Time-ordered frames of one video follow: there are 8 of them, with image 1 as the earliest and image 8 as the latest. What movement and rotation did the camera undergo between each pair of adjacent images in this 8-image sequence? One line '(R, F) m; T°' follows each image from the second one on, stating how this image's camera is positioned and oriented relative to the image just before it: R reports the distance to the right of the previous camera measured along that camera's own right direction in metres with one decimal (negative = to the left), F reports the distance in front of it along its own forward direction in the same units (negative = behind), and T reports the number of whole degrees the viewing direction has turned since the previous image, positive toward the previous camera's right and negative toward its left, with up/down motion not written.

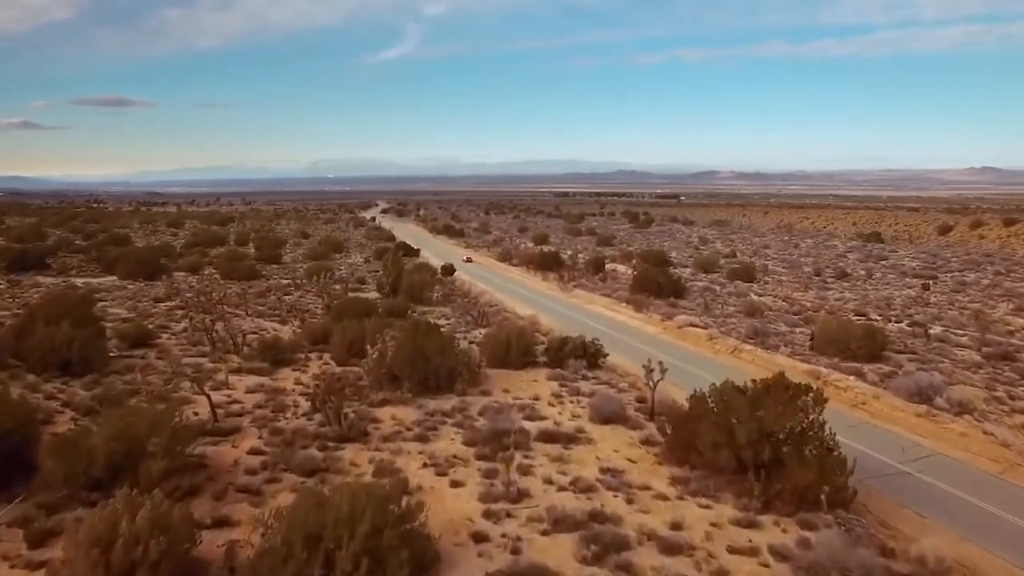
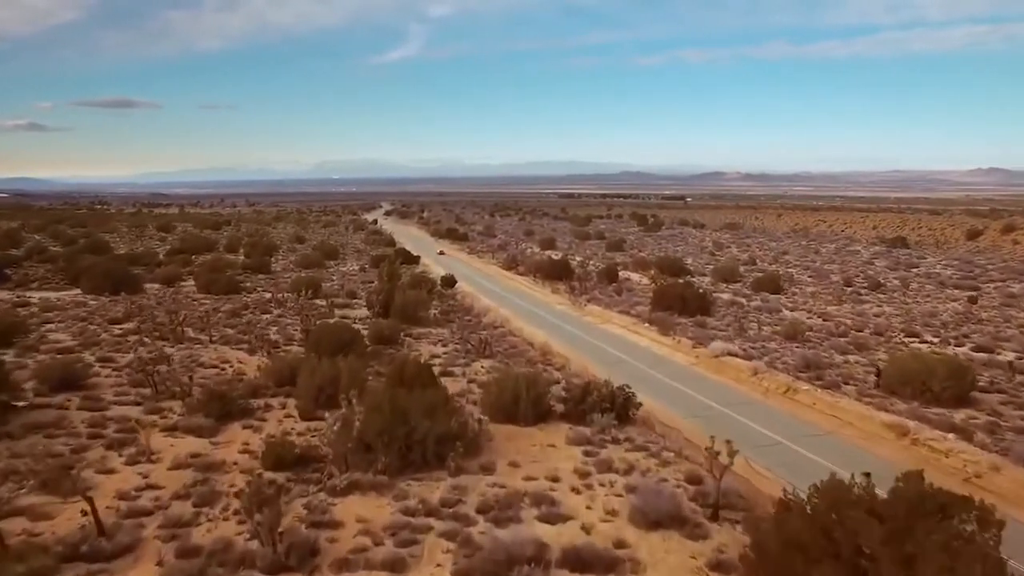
(-0.1, +3.1) m; 0°
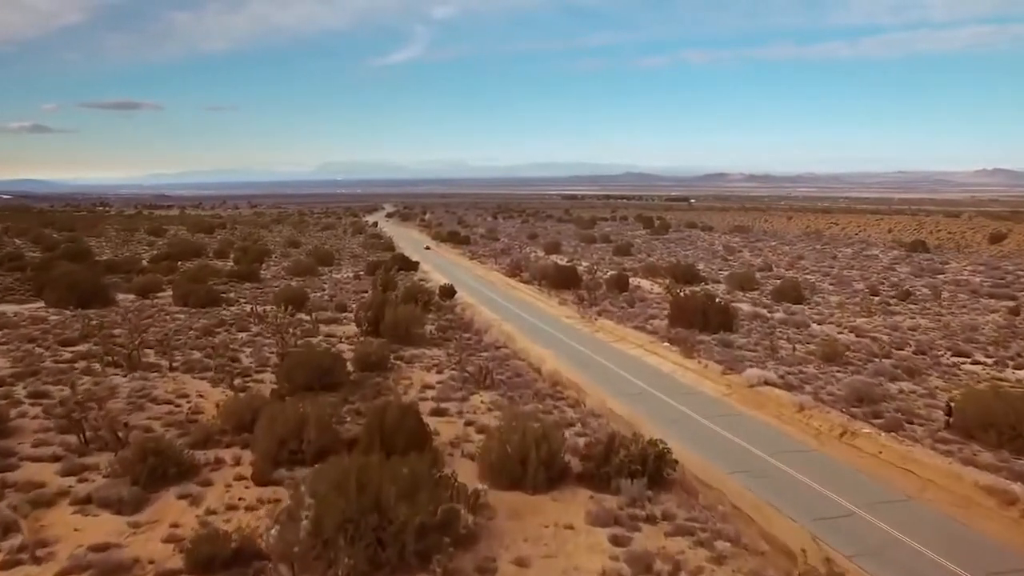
(0.0, +2.4) m; 0°
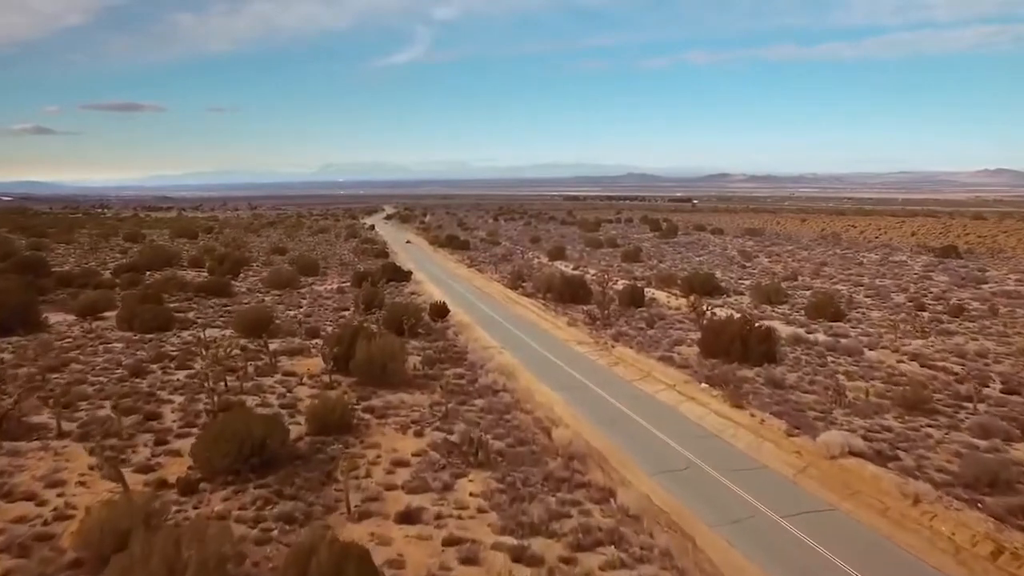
(0.0, +4.0) m; 0°
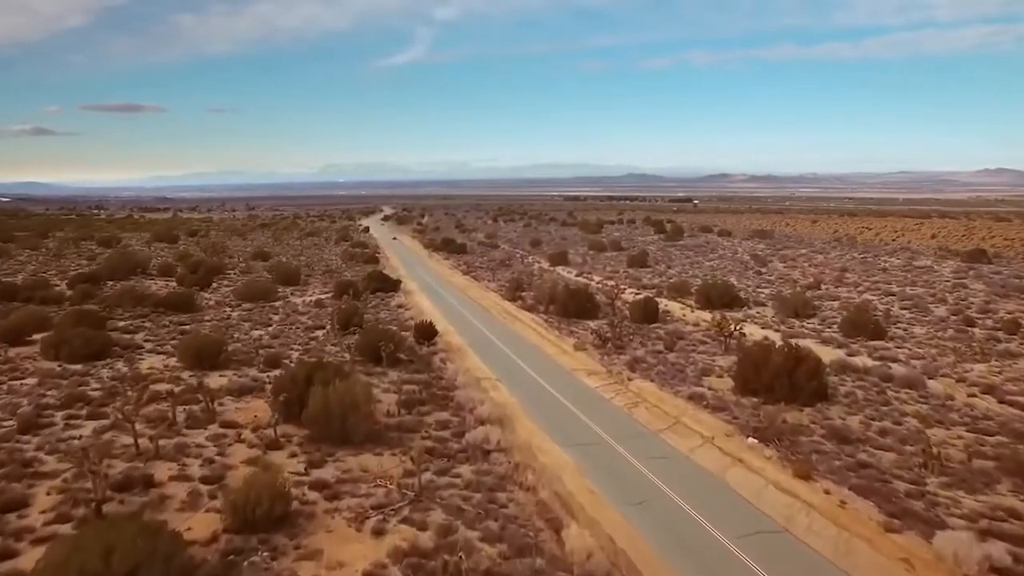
(+0.1, +3.6) m; 0°
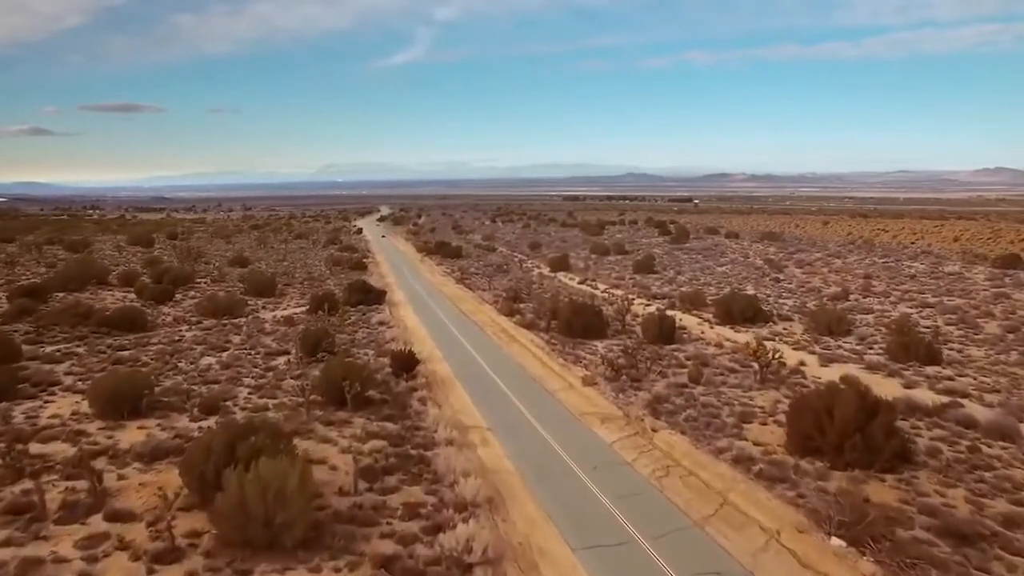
(+0.1, +3.7) m; 0°
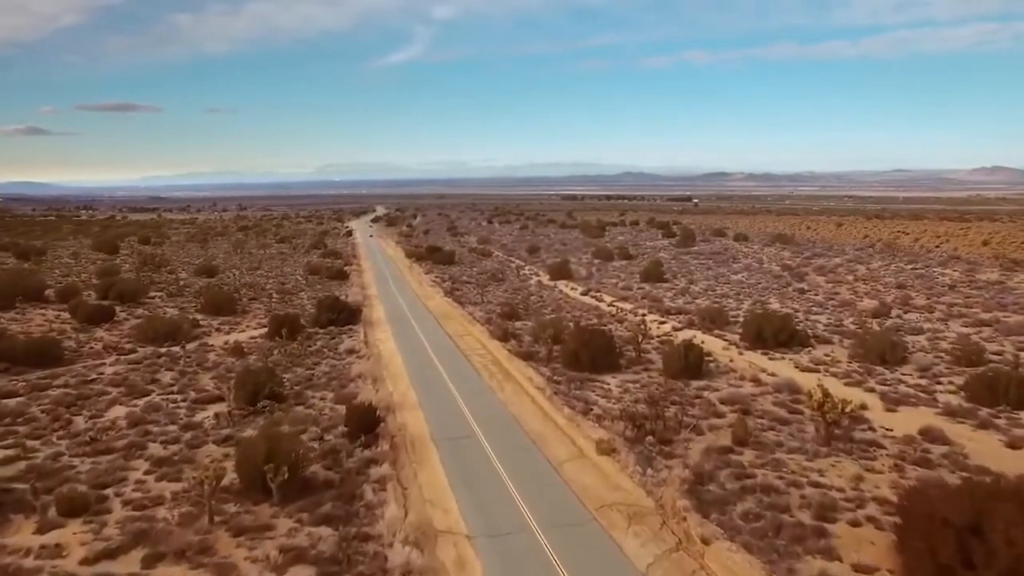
(+0.1, +4.5) m; 0°
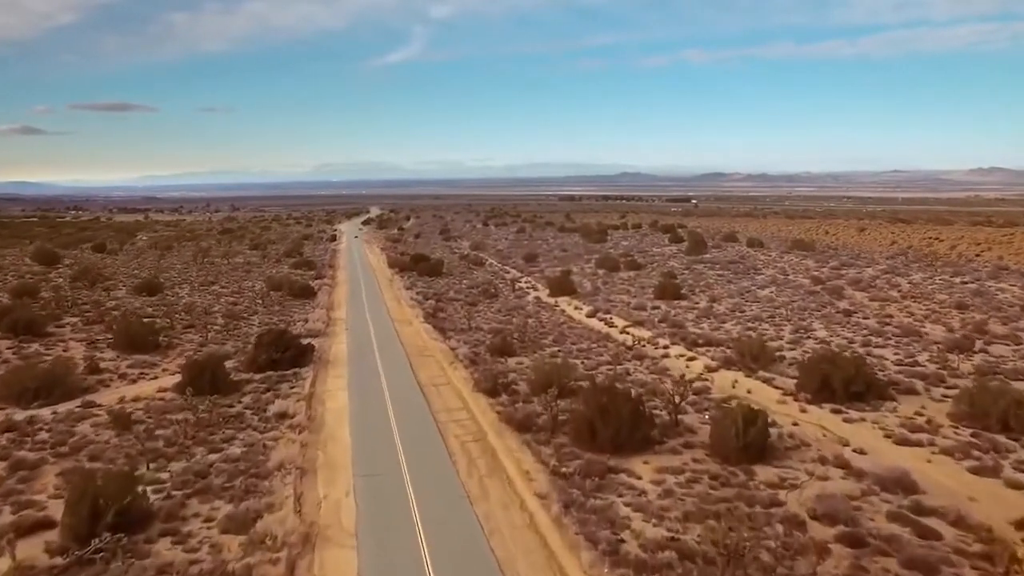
(+0.1, +6.3) m; 0°
